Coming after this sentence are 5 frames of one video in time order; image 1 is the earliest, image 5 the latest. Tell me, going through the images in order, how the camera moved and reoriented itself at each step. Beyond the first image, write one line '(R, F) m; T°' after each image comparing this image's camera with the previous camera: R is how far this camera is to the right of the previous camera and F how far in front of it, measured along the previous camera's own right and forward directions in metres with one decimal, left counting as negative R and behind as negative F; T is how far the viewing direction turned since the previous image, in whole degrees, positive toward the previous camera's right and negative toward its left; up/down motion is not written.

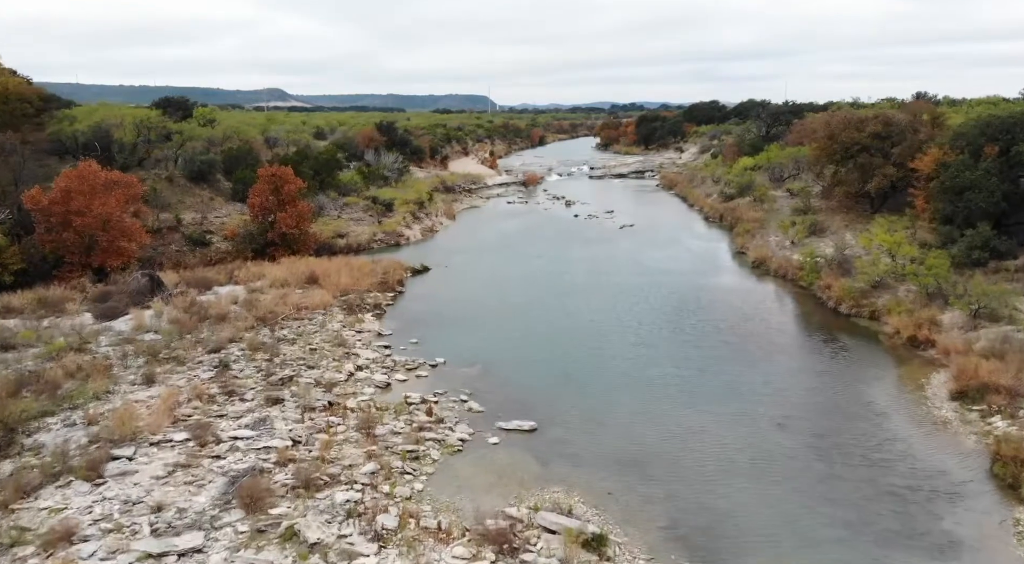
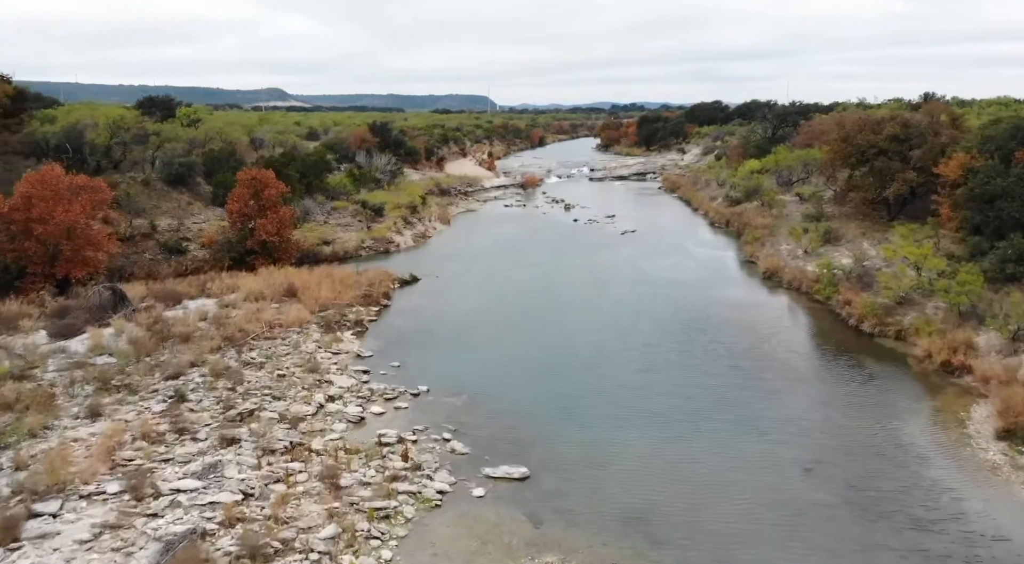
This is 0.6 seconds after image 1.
(+0.2, +1.8) m; 0°
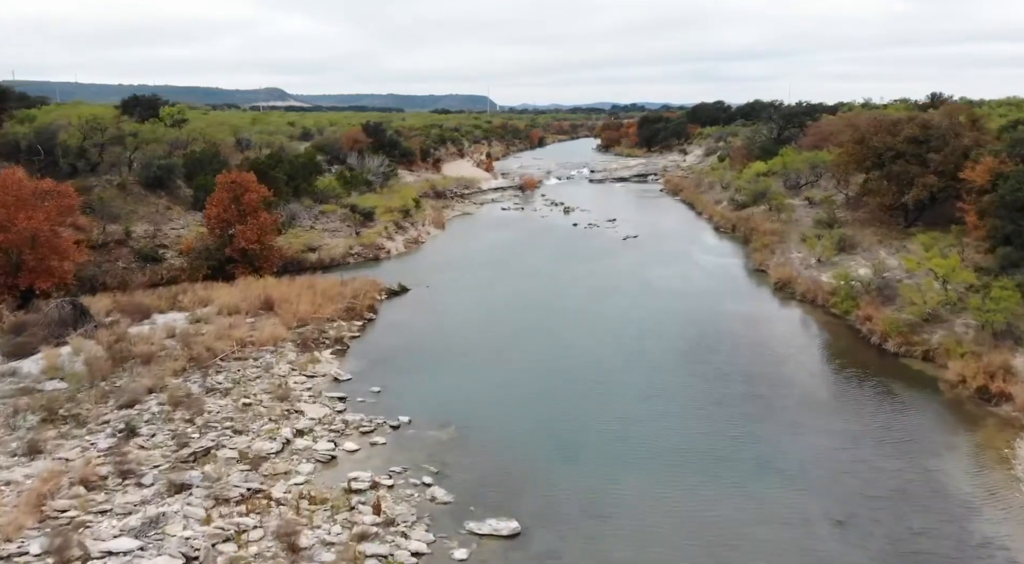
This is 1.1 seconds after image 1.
(+0.2, +1.6) m; 0°
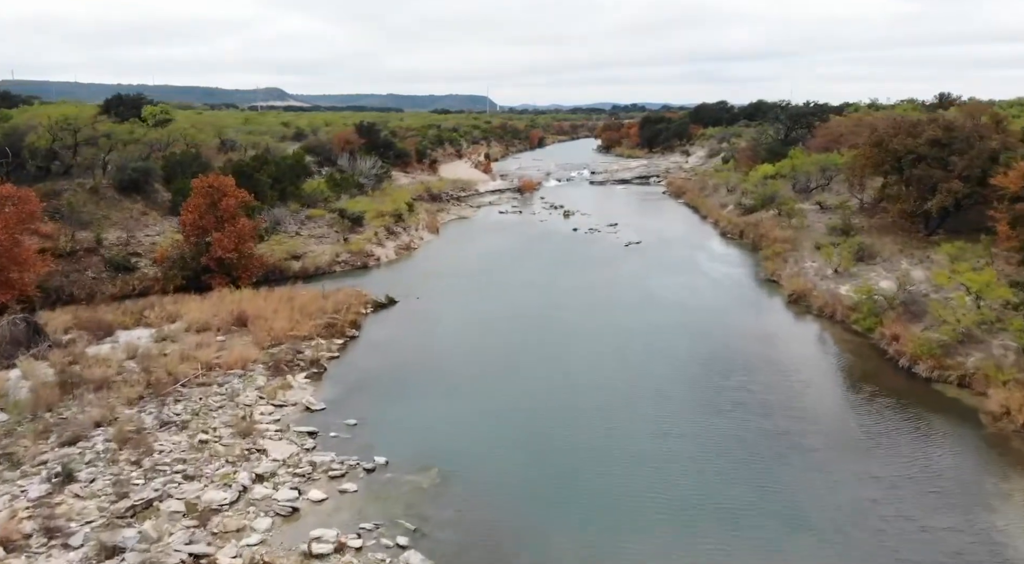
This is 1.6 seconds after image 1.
(+0.2, +1.7) m; 0°
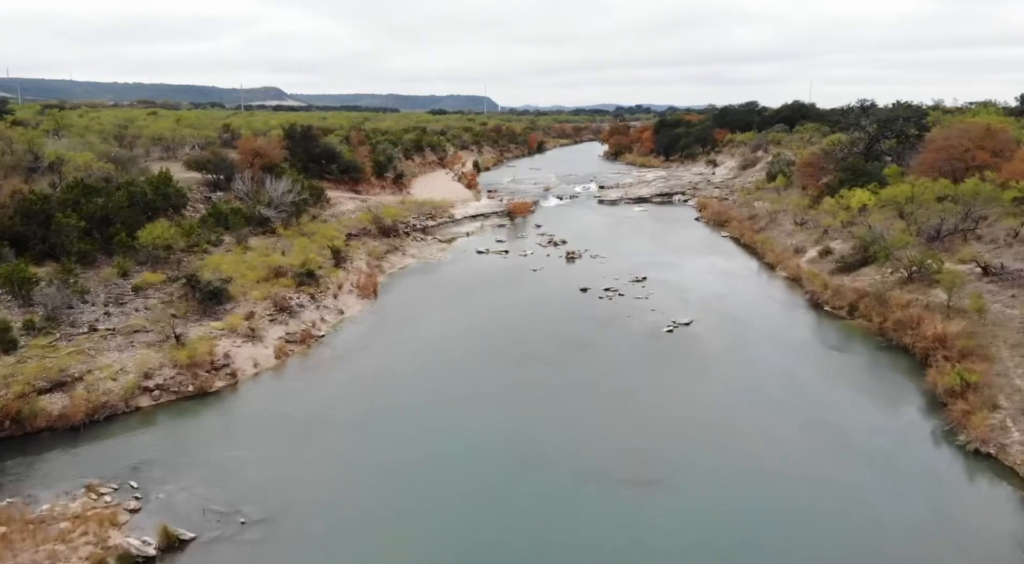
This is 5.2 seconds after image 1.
(+0.9, +12.9) m; 0°
